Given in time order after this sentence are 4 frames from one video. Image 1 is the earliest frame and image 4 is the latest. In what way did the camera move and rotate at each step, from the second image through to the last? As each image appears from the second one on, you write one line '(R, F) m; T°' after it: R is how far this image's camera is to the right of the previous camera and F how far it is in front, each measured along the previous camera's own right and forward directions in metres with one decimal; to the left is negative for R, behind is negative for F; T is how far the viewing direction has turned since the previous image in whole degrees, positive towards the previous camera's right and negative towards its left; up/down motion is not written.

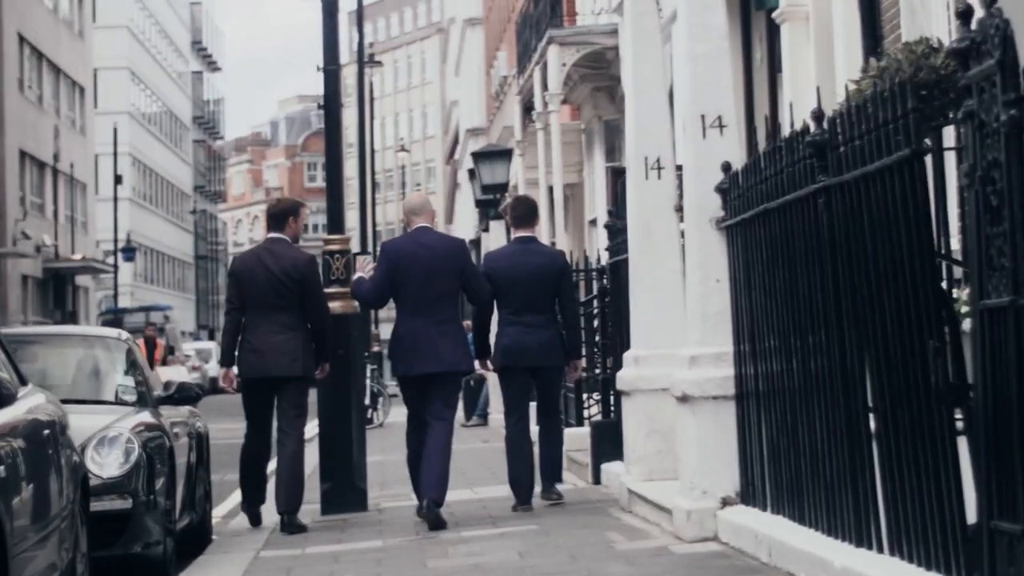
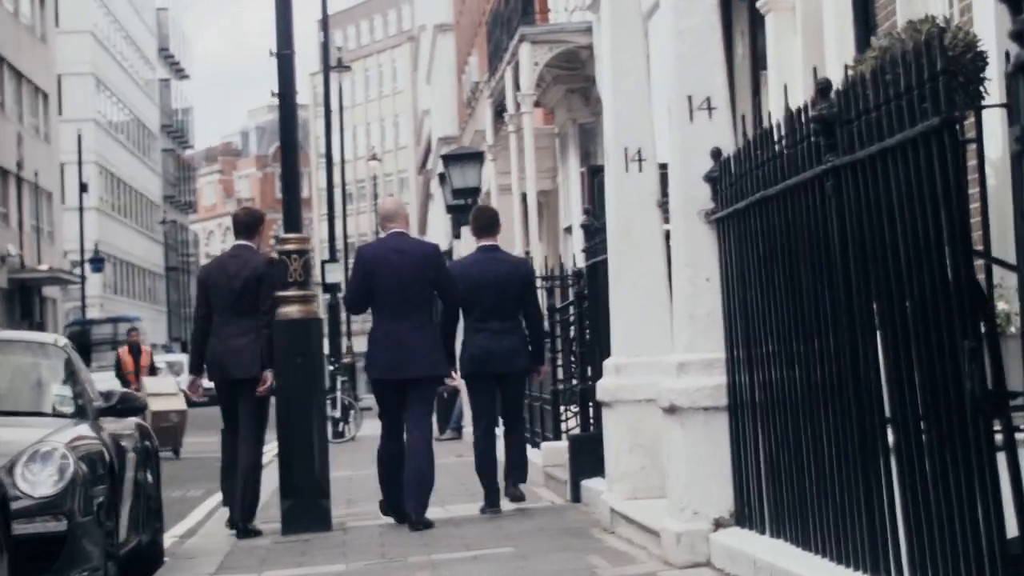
(0.0, +0.8) m; 0°
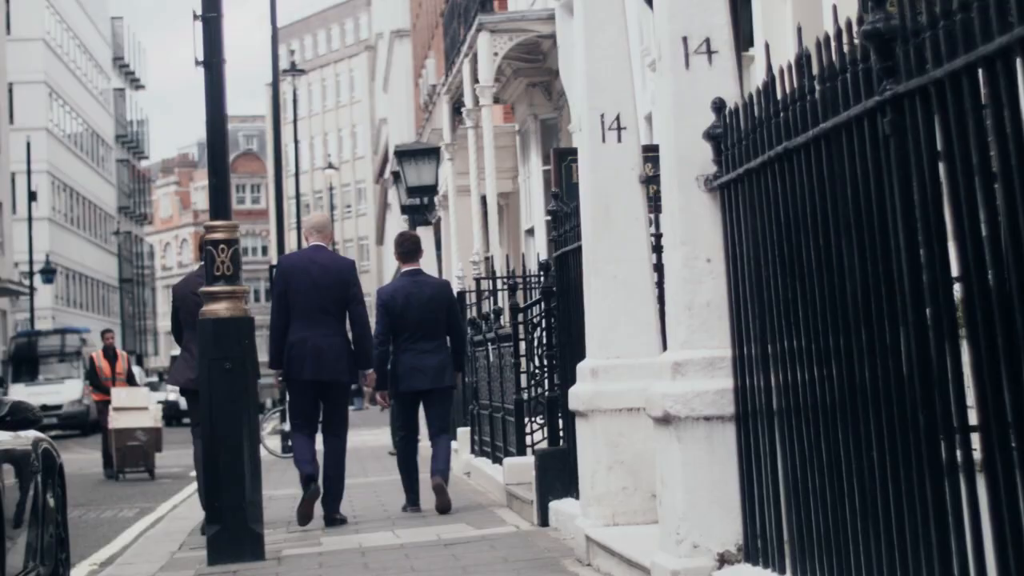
(0.0, +1.4) m; +1°
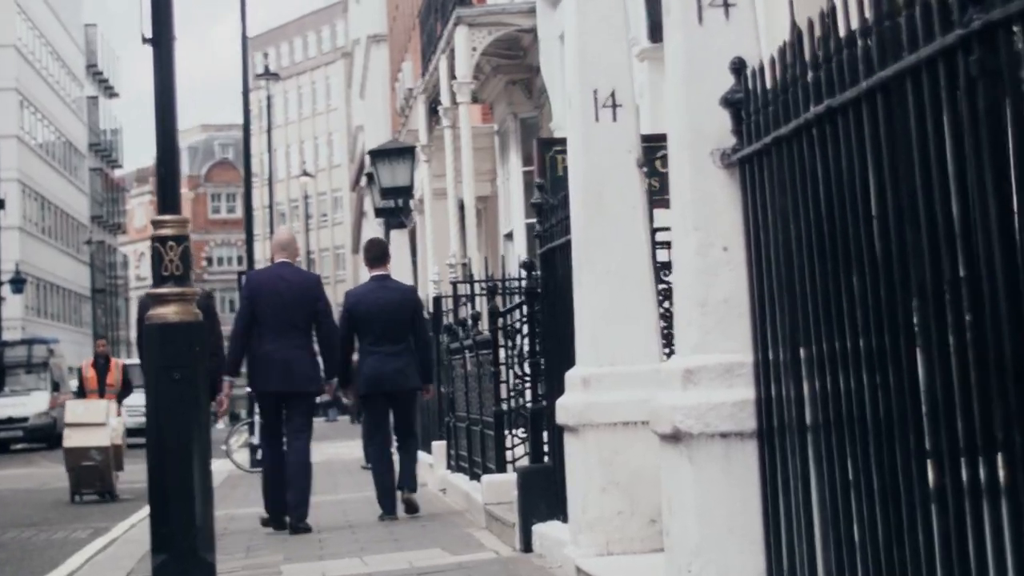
(0.0, +1.0) m; 0°
